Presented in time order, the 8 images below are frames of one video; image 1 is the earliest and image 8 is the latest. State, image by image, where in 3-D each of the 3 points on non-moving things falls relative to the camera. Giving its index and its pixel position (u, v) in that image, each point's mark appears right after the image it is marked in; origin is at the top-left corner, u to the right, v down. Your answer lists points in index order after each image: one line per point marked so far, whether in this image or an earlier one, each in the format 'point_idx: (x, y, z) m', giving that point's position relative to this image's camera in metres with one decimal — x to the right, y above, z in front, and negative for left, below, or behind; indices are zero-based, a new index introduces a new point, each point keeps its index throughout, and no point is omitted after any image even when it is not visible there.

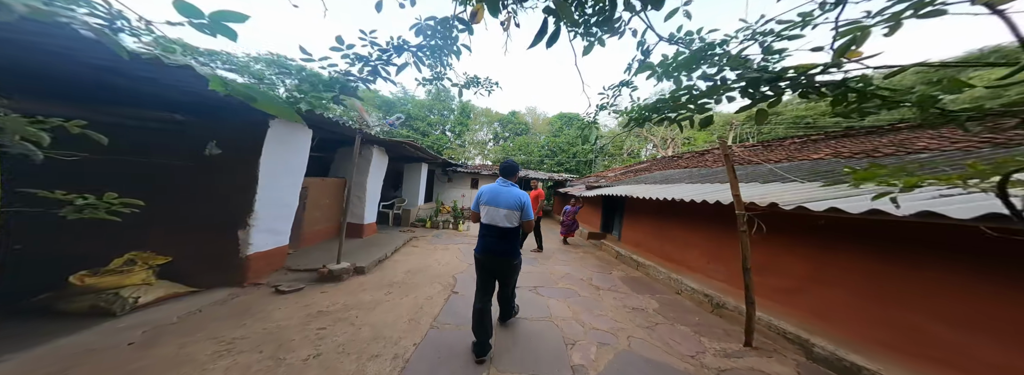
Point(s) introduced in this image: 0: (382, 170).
0: (-3.5, +0.3, +6.5) m
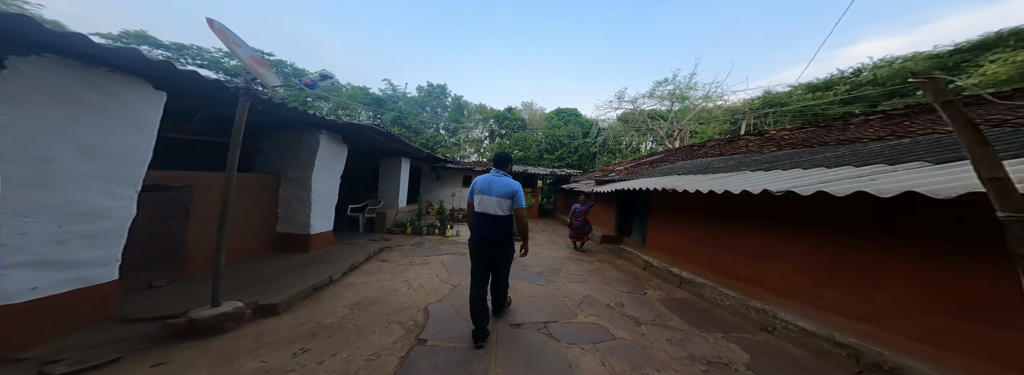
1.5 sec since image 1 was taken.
0: (-3.6, +0.4, +5.0) m
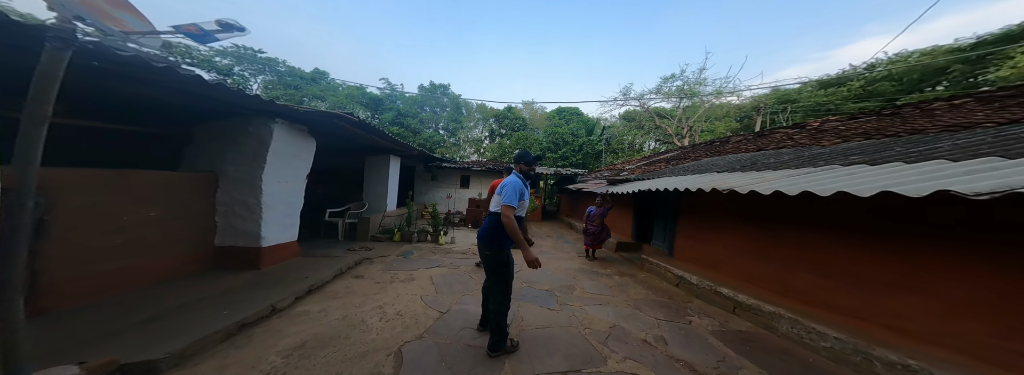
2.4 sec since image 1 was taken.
0: (-3.6, +0.4, +4.2) m
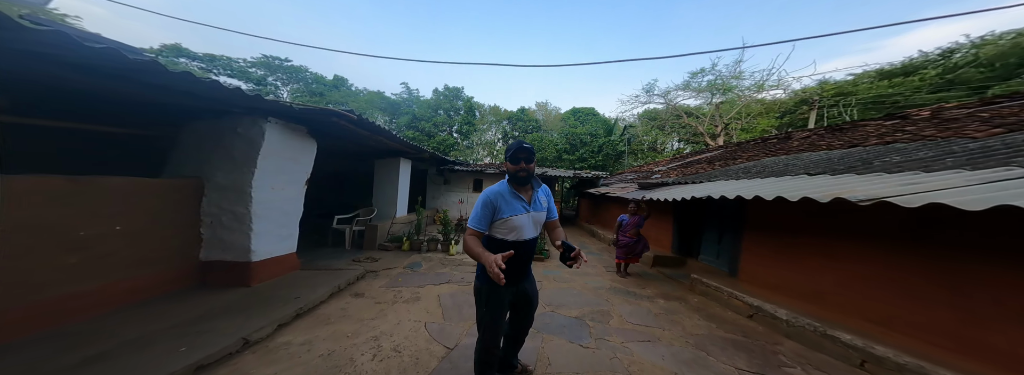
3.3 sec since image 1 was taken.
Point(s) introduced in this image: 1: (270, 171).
0: (-3.2, +0.3, +3.8) m
1: (-3.2, +0.2, +3.1) m
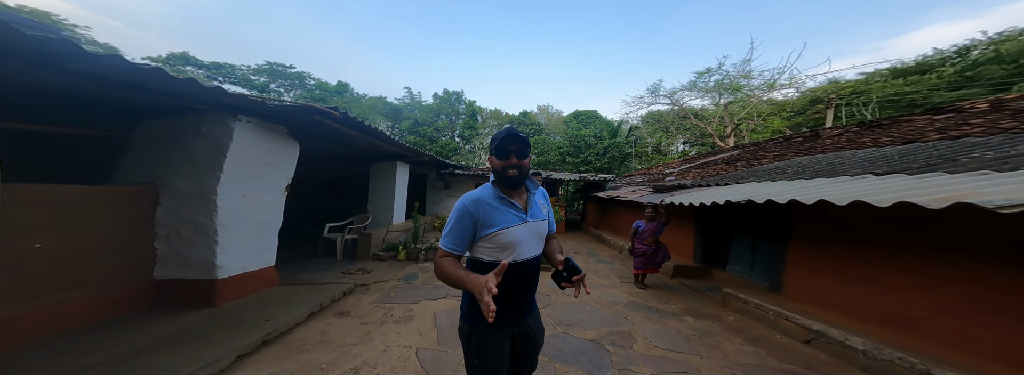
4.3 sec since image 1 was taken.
0: (-3.2, +0.2, +3.4) m
1: (-3.1, +0.2, +2.8) m
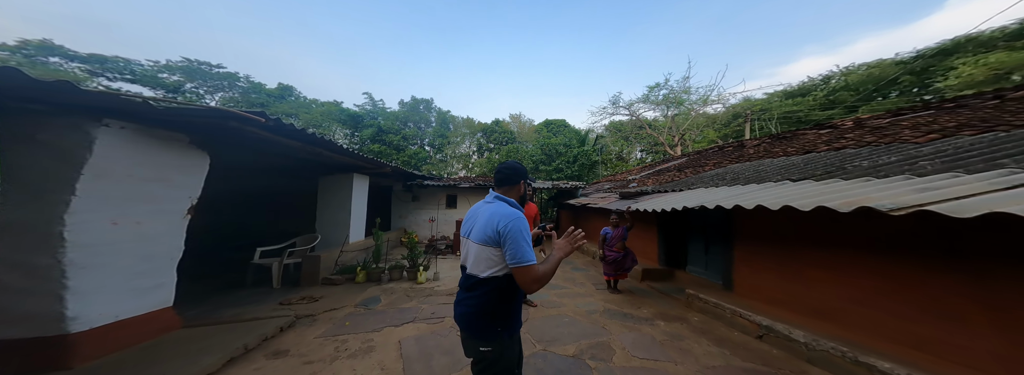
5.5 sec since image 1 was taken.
0: (-3.5, 0.0, +2.8) m
1: (-3.4, -0.1, +2.2) m
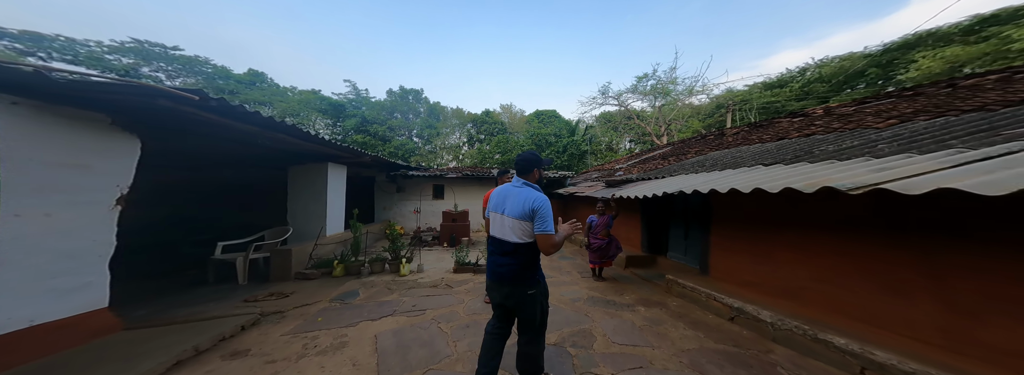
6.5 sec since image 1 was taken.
0: (-3.8, +0.1, +2.6) m
1: (-3.6, 0.0, +1.9) m
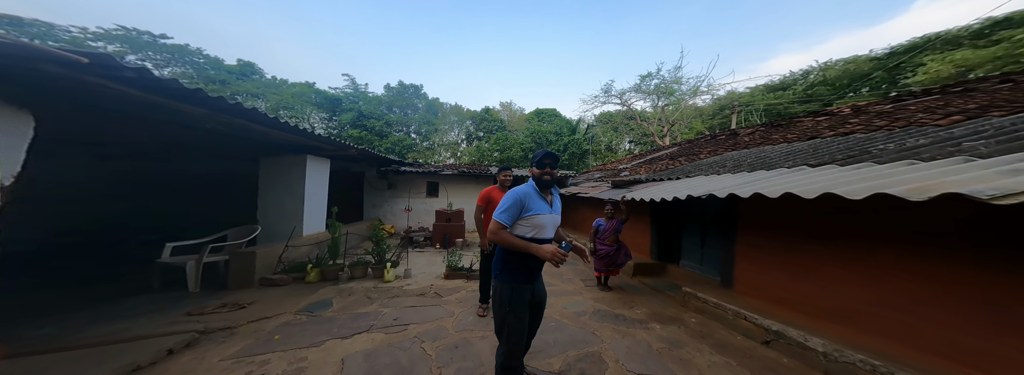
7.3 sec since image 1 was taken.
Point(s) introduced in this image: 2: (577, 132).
0: (-3.8, +0.2, +2.1) m
1: (-3.6, +0.1, +1.4) m
2: (+5.1, +4.5, +19.1) m
